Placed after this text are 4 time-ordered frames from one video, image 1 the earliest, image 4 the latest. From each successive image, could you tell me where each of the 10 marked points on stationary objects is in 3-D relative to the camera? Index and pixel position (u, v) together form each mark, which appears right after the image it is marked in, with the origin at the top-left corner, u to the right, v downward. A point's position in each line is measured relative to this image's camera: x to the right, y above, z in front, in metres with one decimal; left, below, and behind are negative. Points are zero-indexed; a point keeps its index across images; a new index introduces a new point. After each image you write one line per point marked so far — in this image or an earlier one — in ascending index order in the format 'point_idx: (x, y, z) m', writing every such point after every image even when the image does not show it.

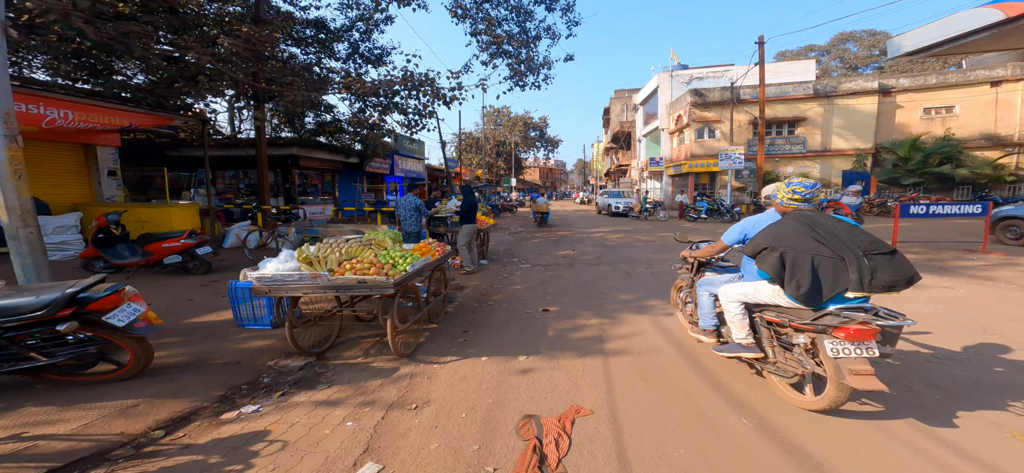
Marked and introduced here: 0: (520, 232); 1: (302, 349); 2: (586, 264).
0: (+0.3, +0.2, +16.5) m
1: (-1.9, -1.0, +3.8) m
2: (+1.6, -0.7, +8.9) m
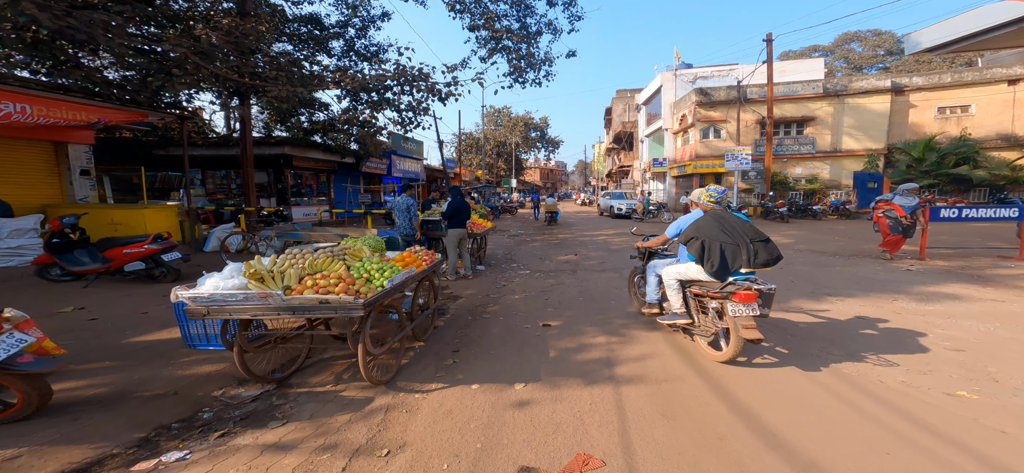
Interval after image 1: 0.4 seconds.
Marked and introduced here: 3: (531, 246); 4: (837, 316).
0: (+0.3, +0.1, +15.9) m
1: (-2.0, -1.1, +3.2) m
2: (+1.5, -0.8, +8.3) m
3: (+0.6, -0.3, +12.6) m
4: (+3.7, -0.9, +4.7) m
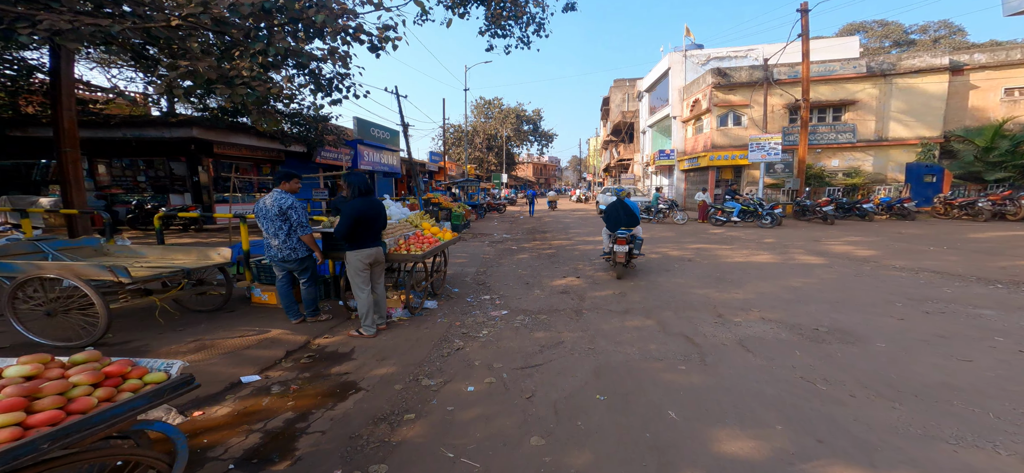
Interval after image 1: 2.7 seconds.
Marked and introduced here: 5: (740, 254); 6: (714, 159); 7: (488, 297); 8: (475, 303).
0: (-0.3, -0.1, +12.7) m
1: (-2.3, -1.3, 0.0) m
2: (+1.1, -1.0, +5.1) m
3: (+0.1, -0.5, +9.4) m
4: (+3.4, -1.1, +1.5) m
5: (+4.7, -0.3, +8.3) m
6: (+8.6, +3.3, +17.2) m
7: (-0.4, -0.9, +6.1) m
8: (-0.5, -0.9, +5.8) m
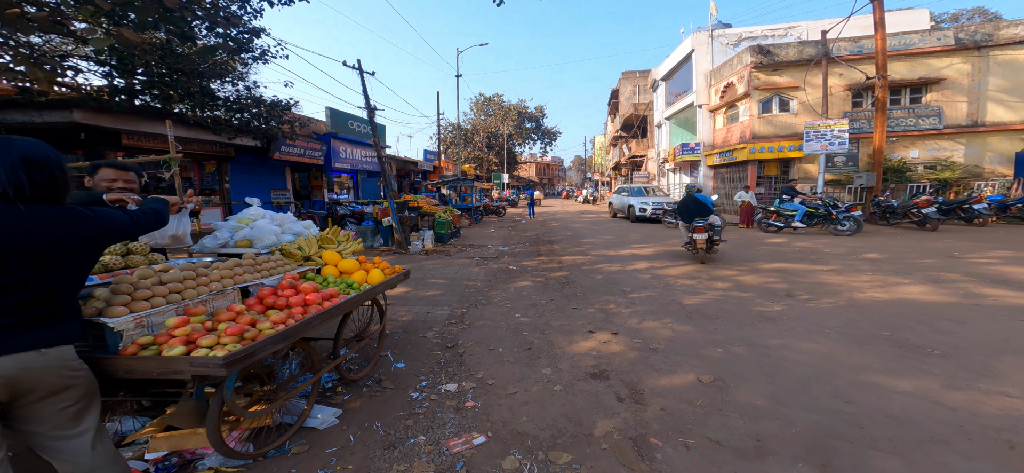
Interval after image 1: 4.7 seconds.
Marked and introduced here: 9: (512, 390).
0: (-0.3, -0.4, +9.8) m
1: (-2.5, -1.5, -2.9) m
2: (+1.0, -1.2, +2.2) m
3: (+0.1, -0.8, +6.5) m
4: (+3.2, -1.3, -1.4) m
5: (+4.6, -0.6, +5.3) m
6: (+8.6, +3.0, +14.3) m
7: (-0.5, -1.2, +3.2) m
8: (-0.6, -1.2, +2.9) m
9: (0.0, -1.1, +3.2) m
